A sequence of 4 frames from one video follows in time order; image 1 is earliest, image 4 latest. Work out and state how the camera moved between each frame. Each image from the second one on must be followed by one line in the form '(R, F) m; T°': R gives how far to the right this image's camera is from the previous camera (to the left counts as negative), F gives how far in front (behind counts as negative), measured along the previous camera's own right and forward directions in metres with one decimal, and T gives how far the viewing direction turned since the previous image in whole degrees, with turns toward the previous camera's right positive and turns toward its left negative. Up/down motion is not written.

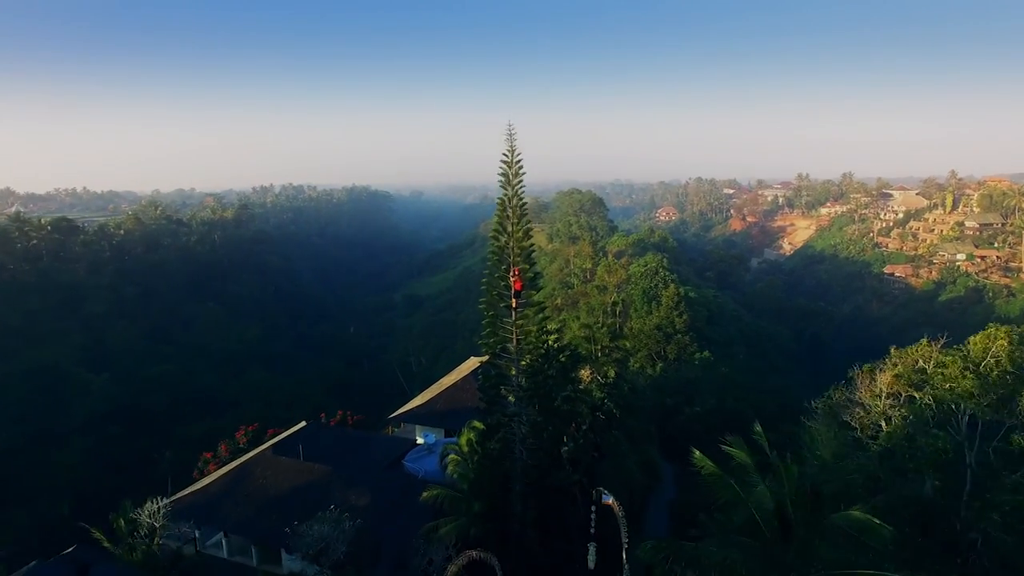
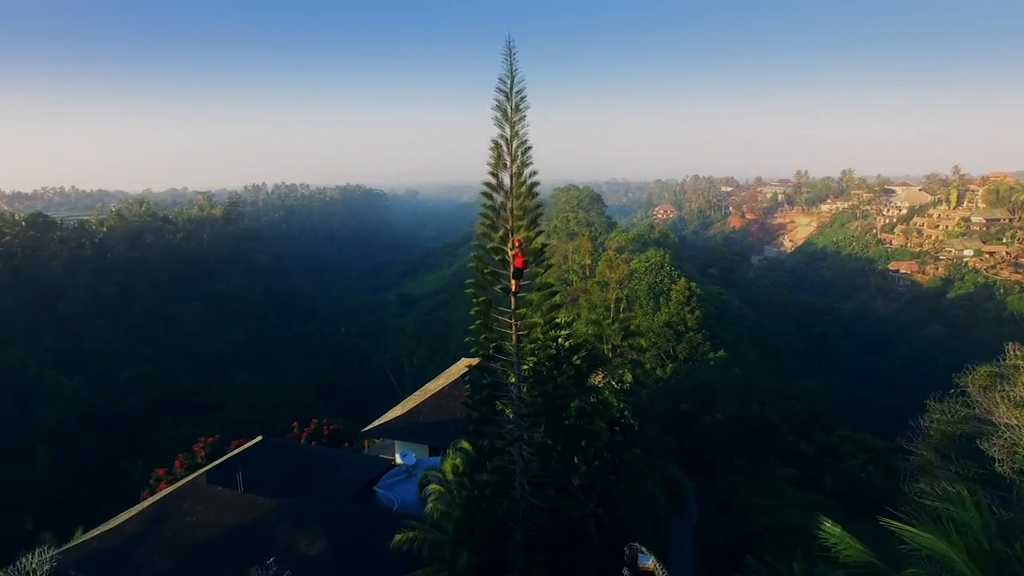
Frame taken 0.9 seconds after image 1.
(0.0, +1.8) m; 0°
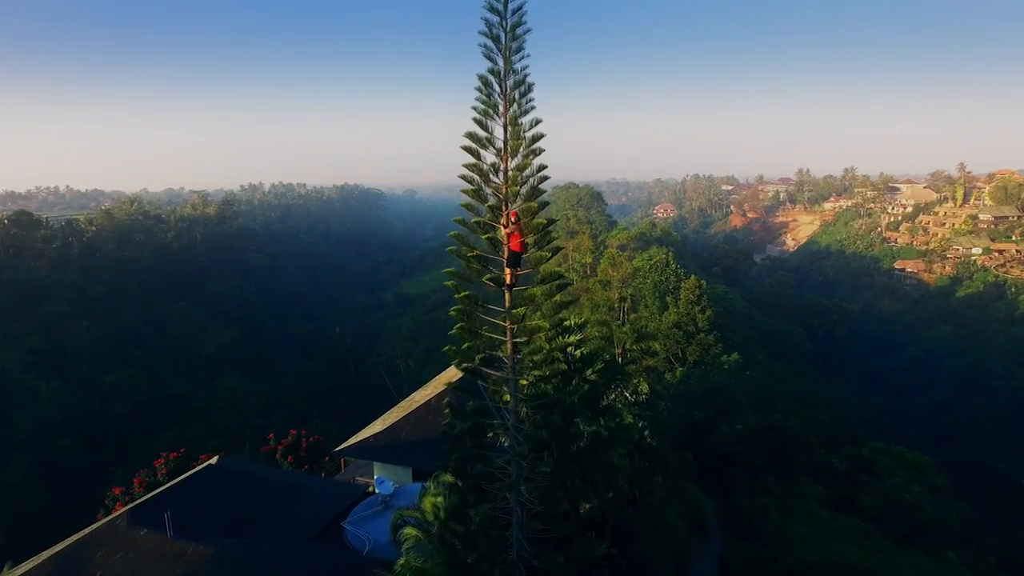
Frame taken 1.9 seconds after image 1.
(0.0, +1.3) m; 0°
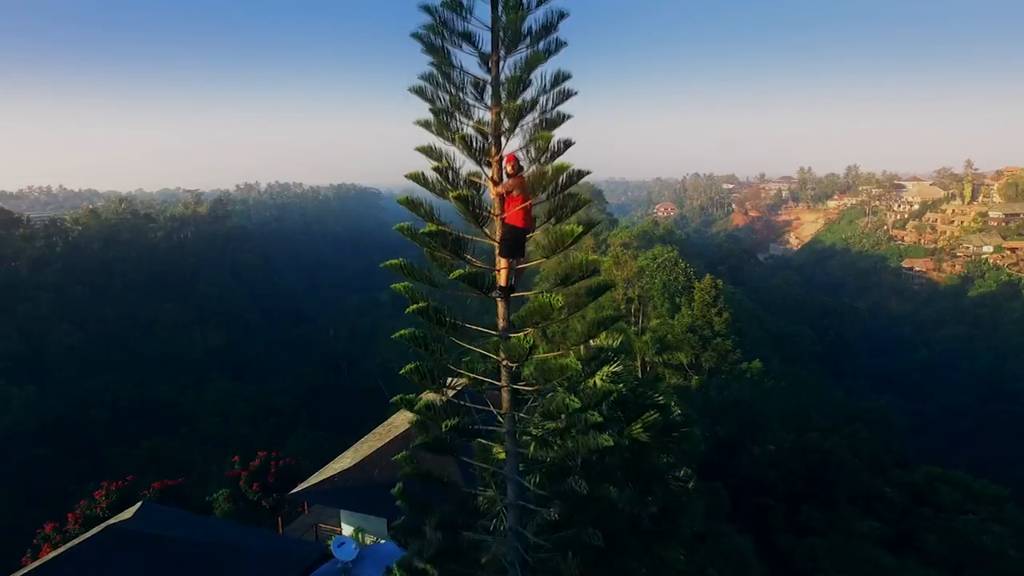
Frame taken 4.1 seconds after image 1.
(0.0, +1.7) m; 0°
